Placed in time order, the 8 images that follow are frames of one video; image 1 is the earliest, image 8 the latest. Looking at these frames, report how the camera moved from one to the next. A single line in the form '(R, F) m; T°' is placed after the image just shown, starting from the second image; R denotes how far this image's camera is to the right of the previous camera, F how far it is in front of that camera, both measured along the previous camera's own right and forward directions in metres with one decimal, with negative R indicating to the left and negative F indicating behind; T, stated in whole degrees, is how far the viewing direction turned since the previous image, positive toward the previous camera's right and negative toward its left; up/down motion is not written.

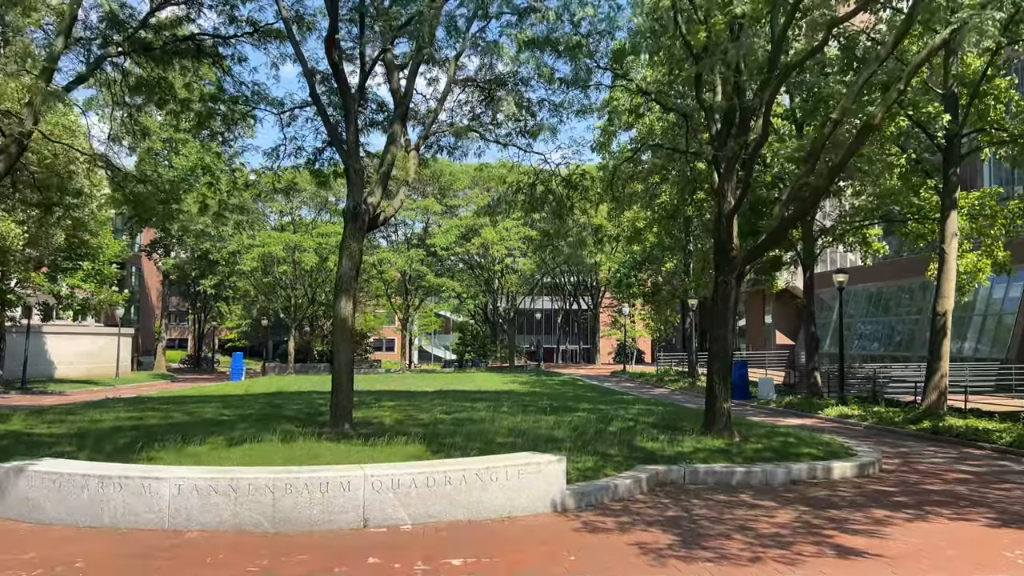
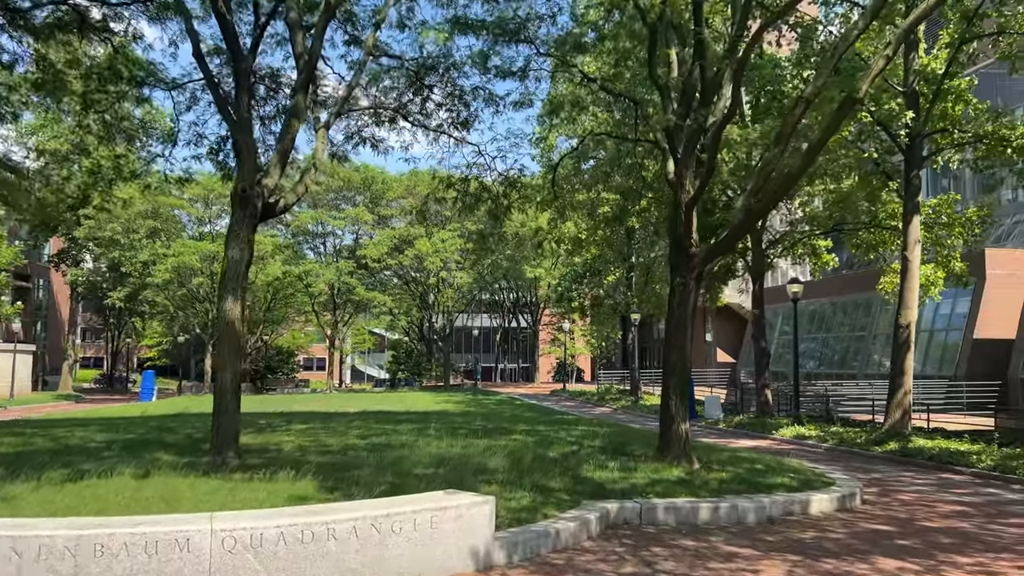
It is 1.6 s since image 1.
(+0.2, +1.9) m; +4°
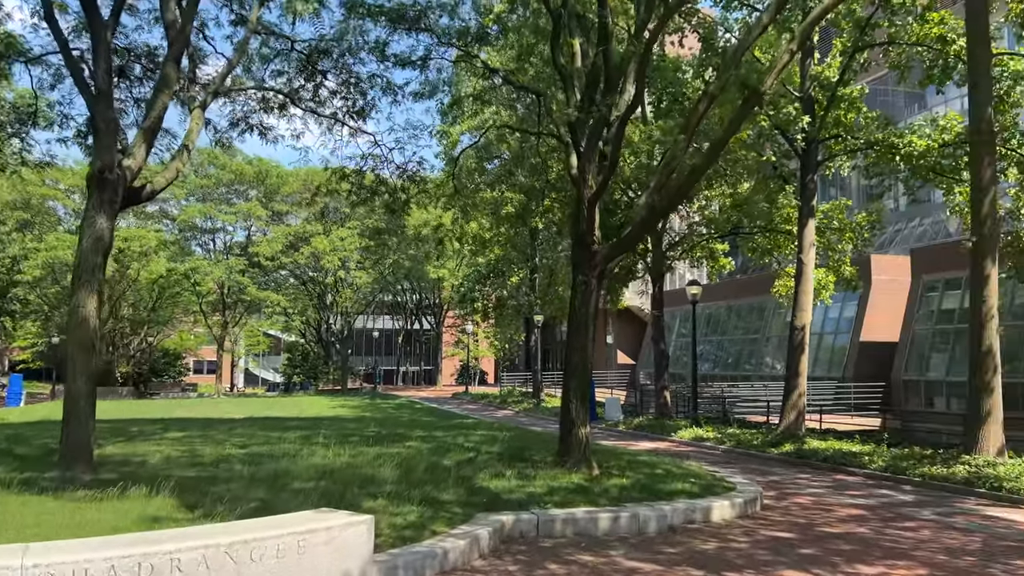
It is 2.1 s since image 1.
(+0.1, +0.6) m; +7°
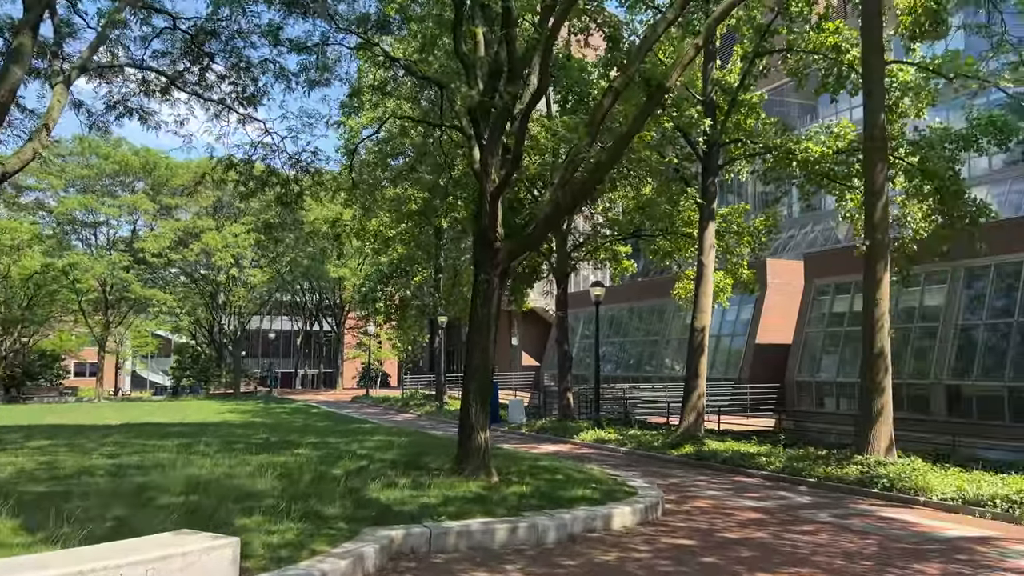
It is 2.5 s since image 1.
(+0.1, +0.5) m; +7°
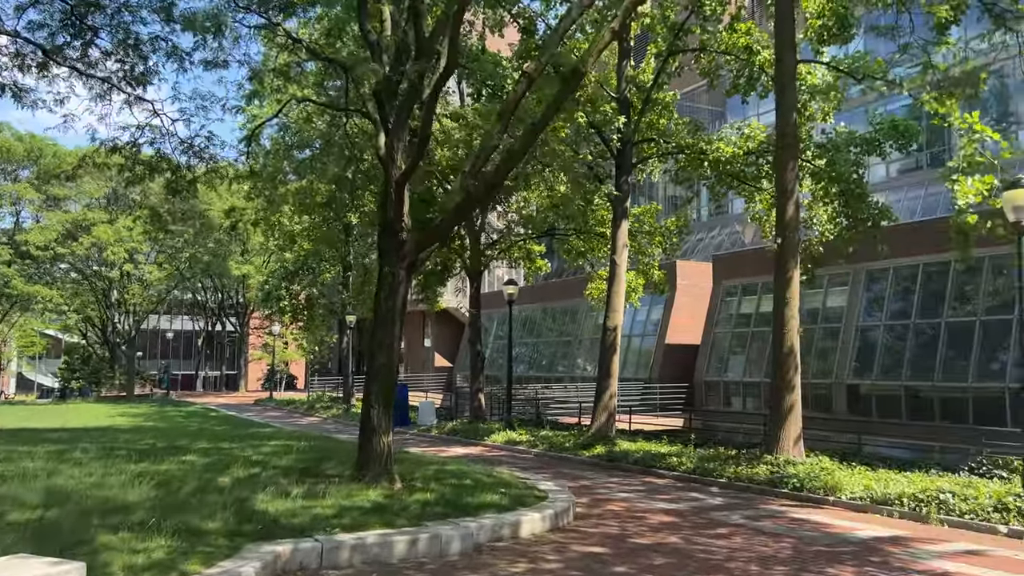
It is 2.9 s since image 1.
(+0.1, +0.5) m; +6°
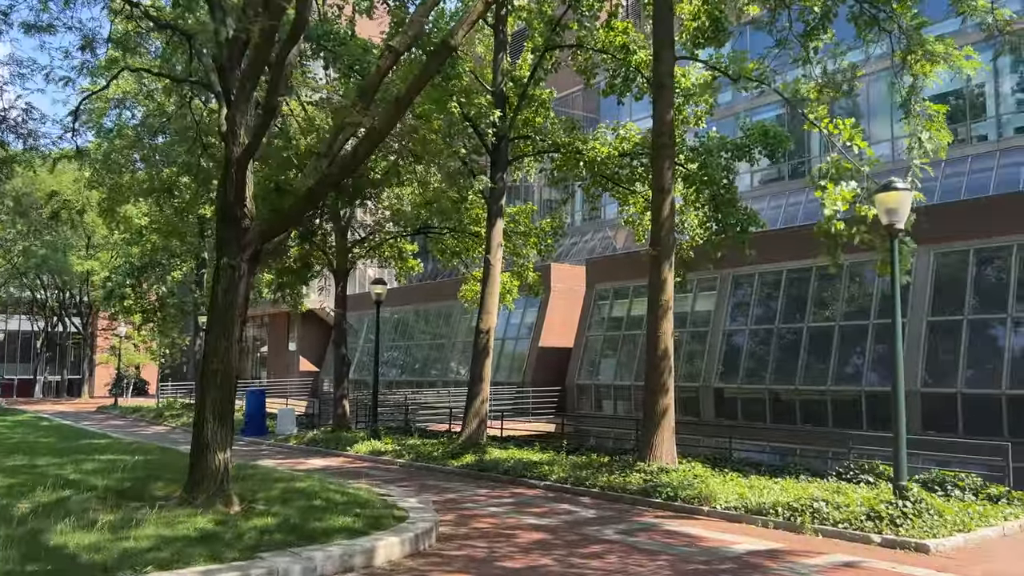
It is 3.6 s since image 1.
(+0.2, +0.8) m; +9°
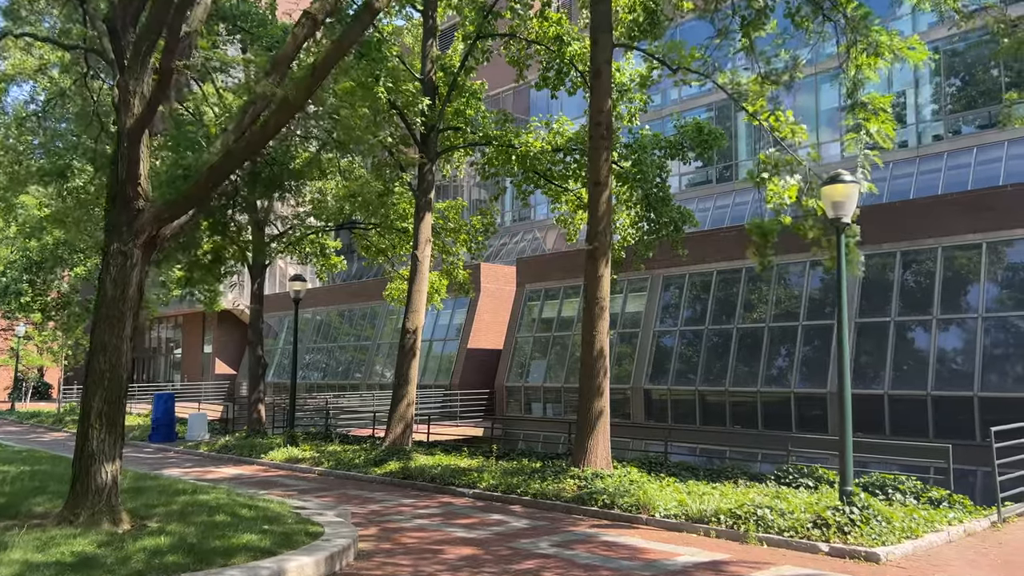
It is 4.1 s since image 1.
(0.0, +0.6) m; +5°
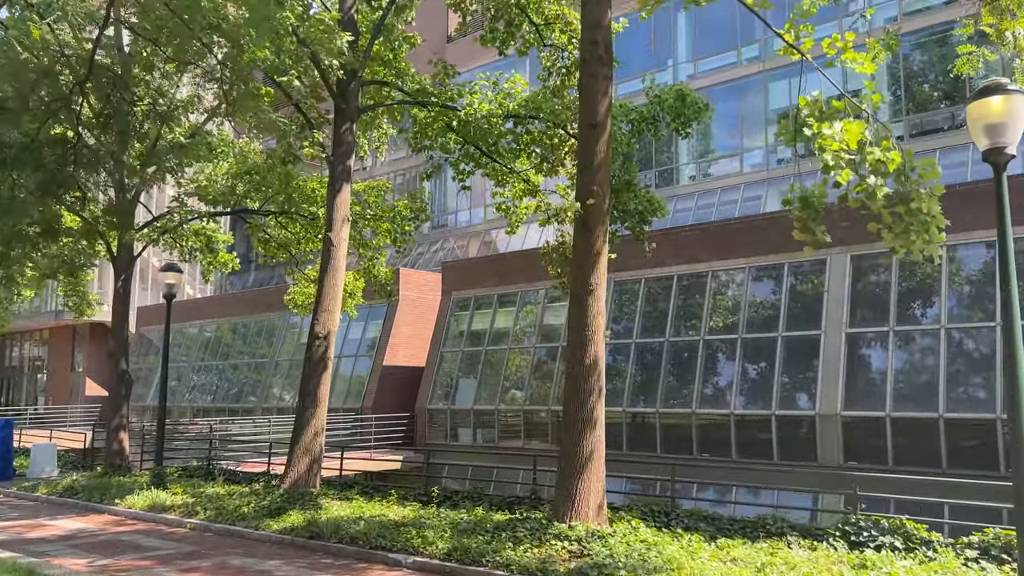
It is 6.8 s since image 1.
(-0.5, +3.1) m; +7°
